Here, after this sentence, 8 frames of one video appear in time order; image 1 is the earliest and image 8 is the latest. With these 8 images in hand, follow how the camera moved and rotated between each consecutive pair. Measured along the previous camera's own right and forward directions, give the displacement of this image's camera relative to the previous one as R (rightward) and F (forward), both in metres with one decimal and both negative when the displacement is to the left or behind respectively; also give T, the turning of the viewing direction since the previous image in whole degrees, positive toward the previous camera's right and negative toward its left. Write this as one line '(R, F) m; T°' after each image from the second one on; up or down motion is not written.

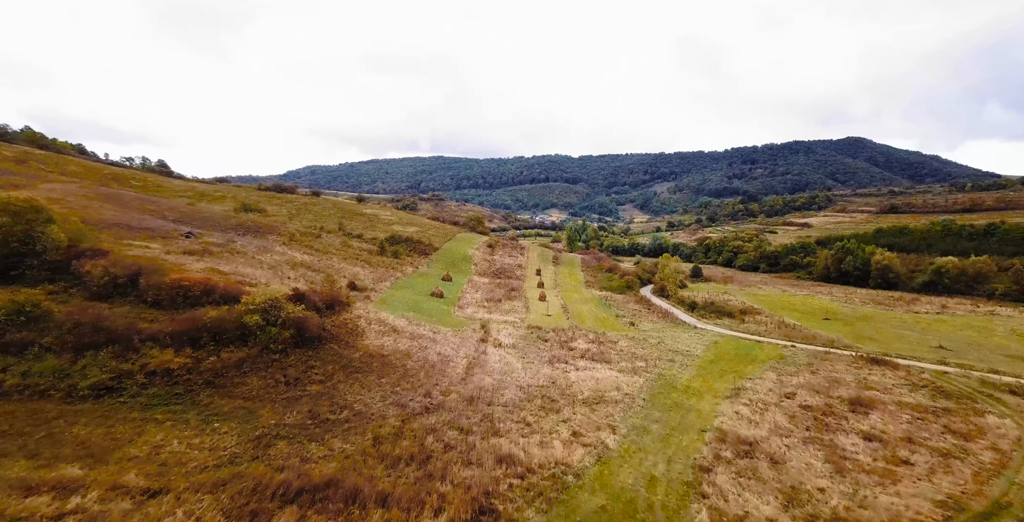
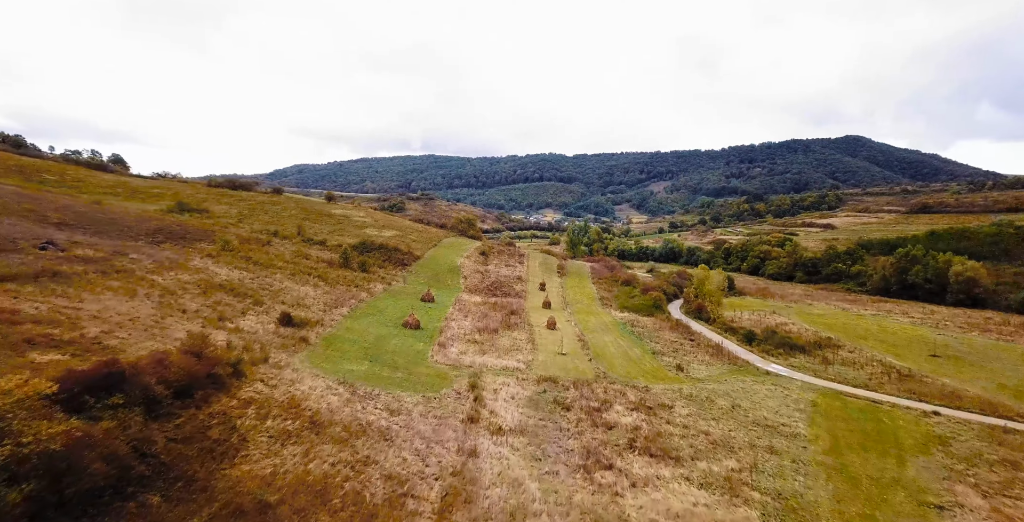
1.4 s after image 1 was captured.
(-0.6, +13.6) m; +1°
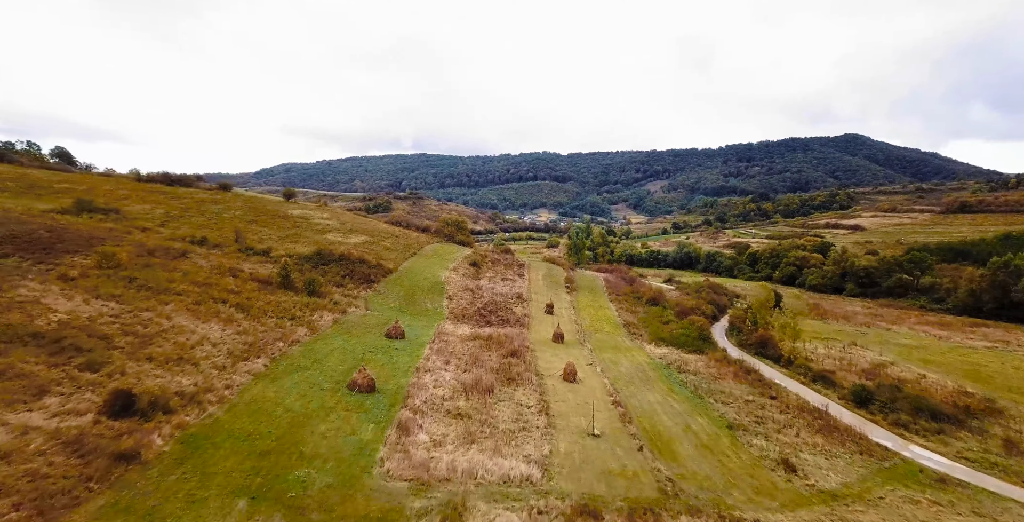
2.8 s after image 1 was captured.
(-0.6, +13.9) m; +1°
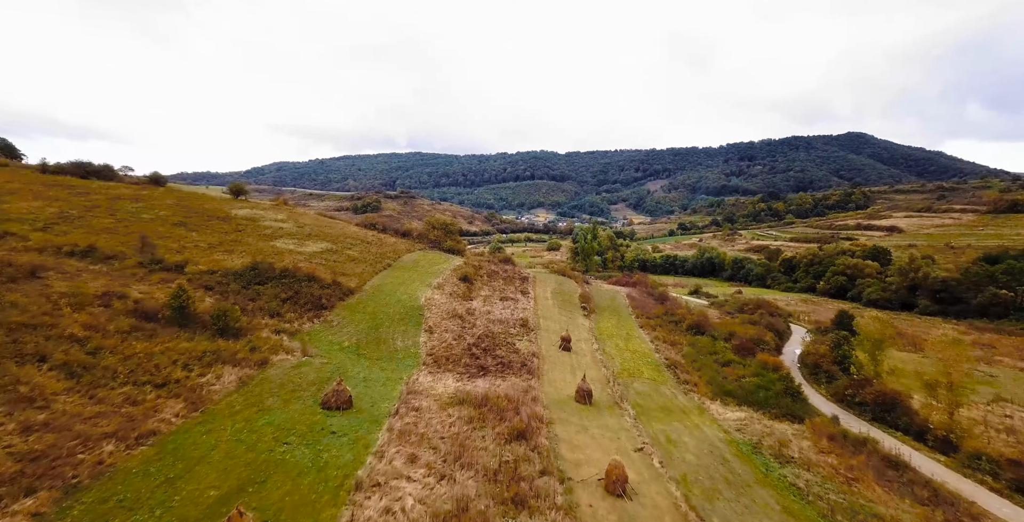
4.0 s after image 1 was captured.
(-0.5, +13.0) m; 0°
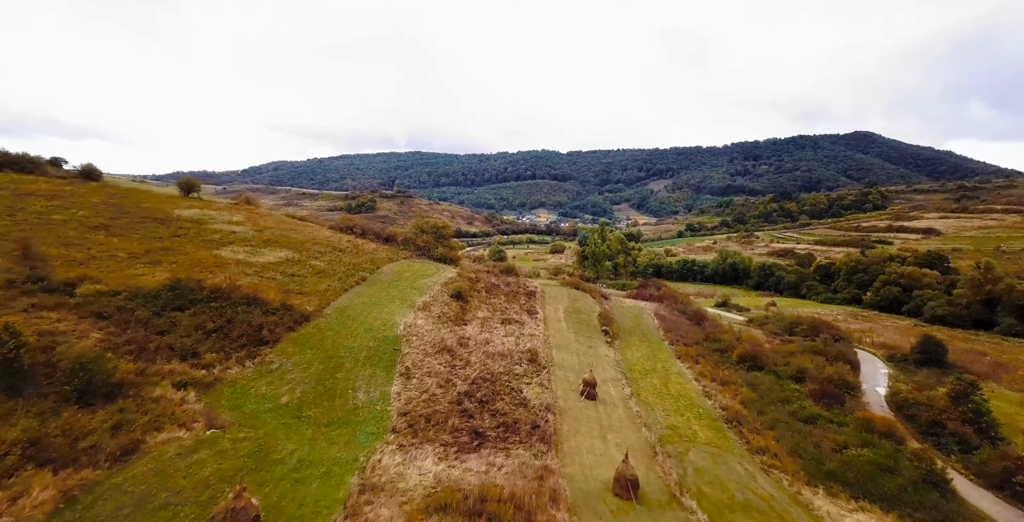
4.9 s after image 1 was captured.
(-0.3, +9.3) m; 0°
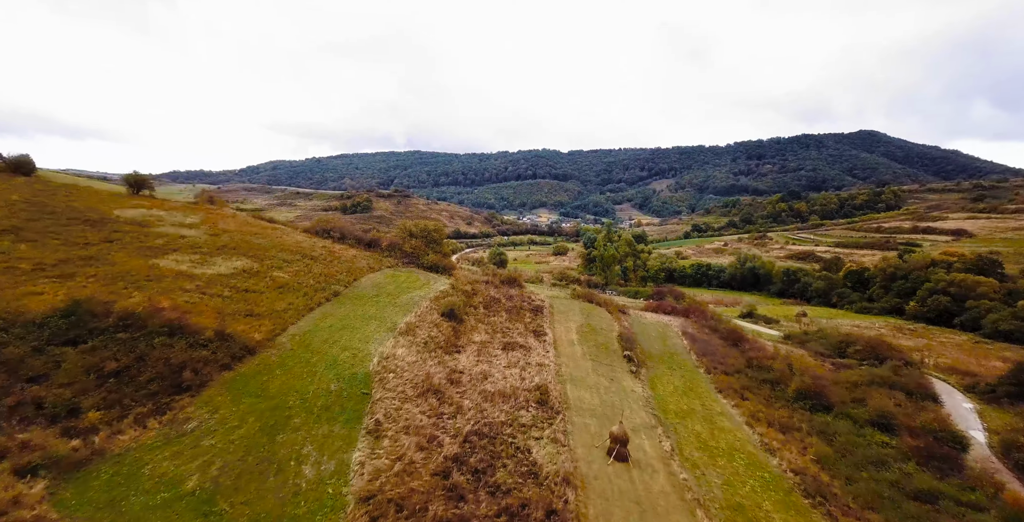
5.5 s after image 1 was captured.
(-0.2, +6.8) m; 0°
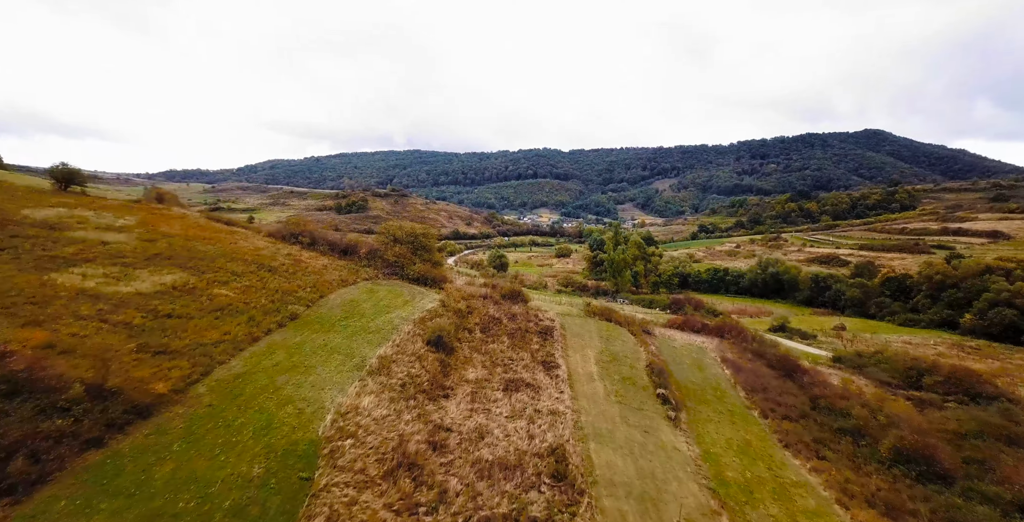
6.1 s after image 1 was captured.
(-0.2, +6.9) m; 0°
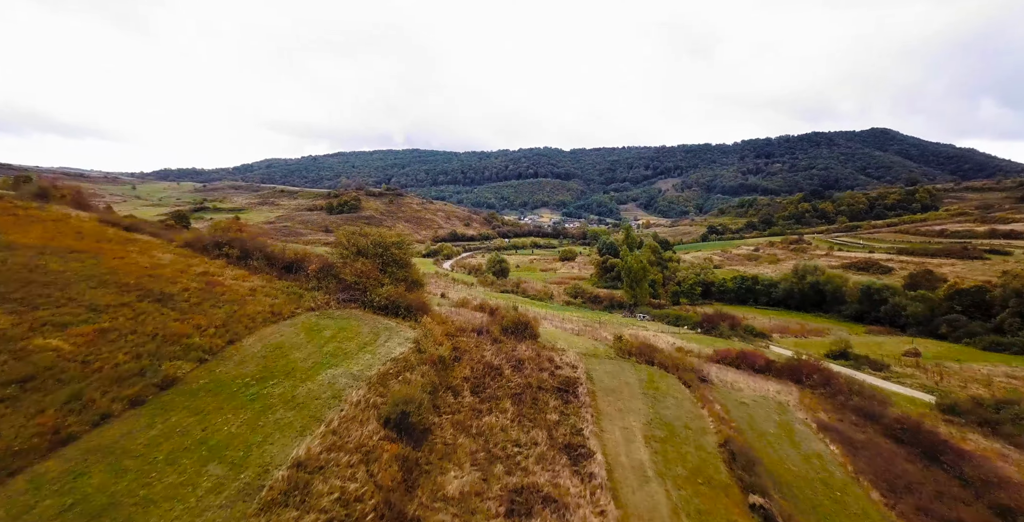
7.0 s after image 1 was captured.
(-0.3, +9.9) m; 0°
